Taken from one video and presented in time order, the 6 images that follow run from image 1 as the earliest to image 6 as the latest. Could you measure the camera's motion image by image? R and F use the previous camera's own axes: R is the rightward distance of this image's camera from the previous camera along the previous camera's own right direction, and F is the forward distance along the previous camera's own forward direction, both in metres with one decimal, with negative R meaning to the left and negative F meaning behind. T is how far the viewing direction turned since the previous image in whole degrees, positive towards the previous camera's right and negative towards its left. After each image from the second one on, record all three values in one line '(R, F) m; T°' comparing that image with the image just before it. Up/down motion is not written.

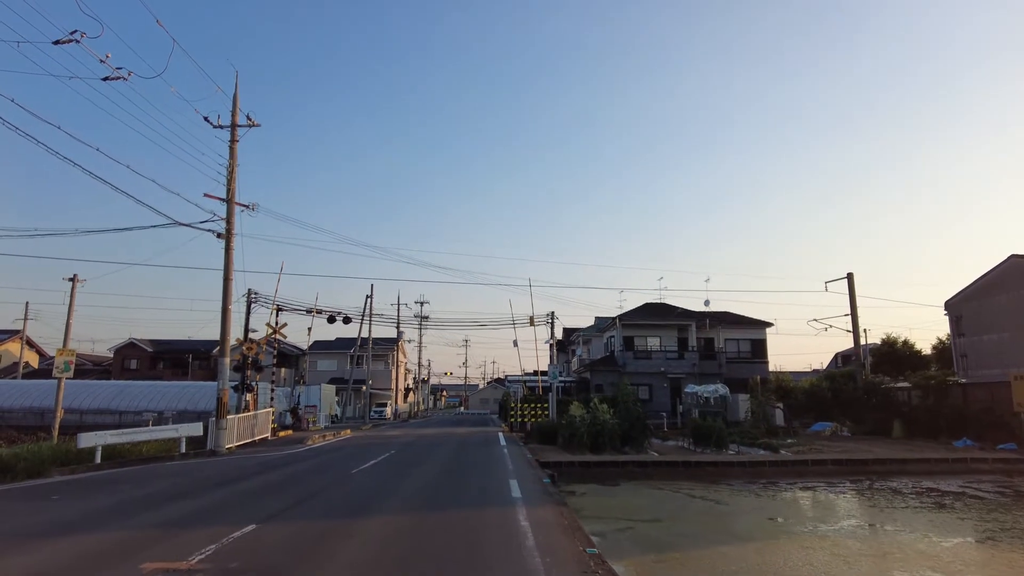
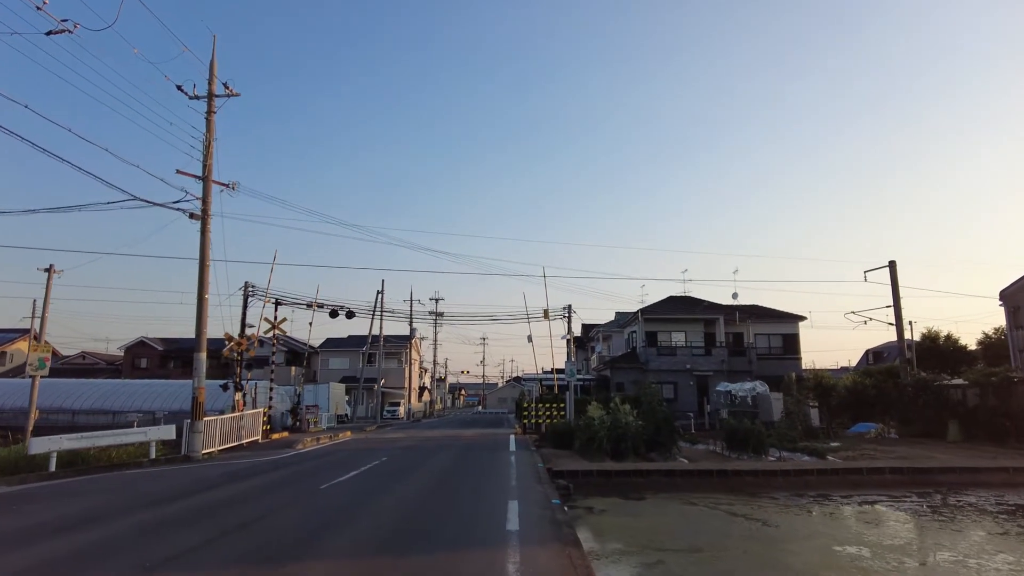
(+0.3, +2.1) m; -2°
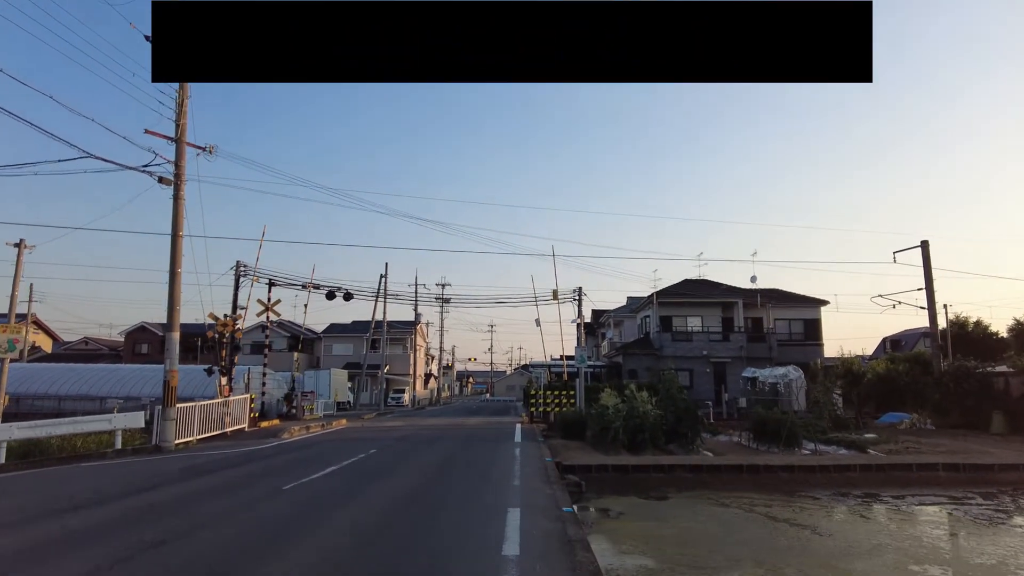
(+0.1, +1.7) m; -1°
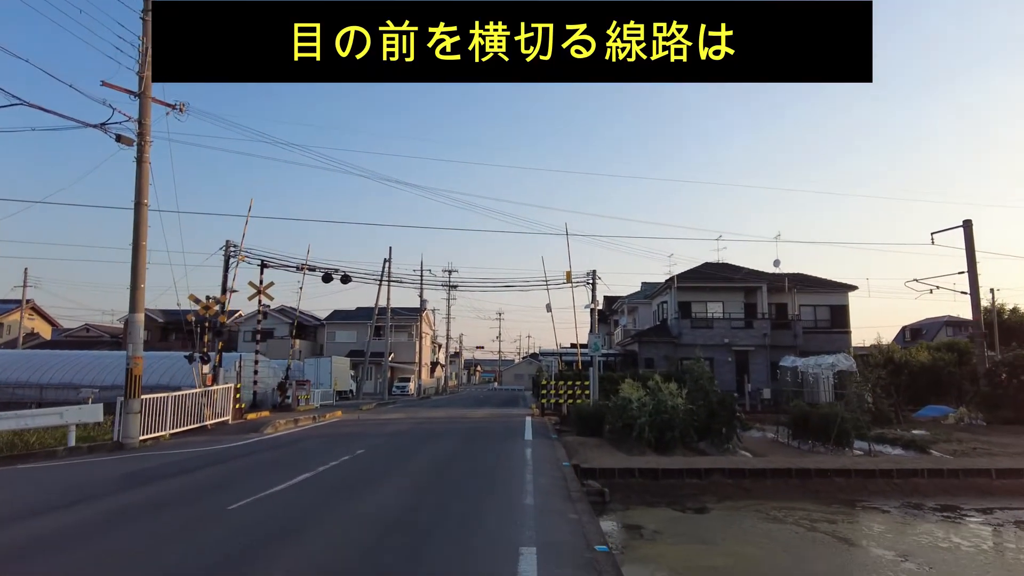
(0.0, +1.9) m; -1°
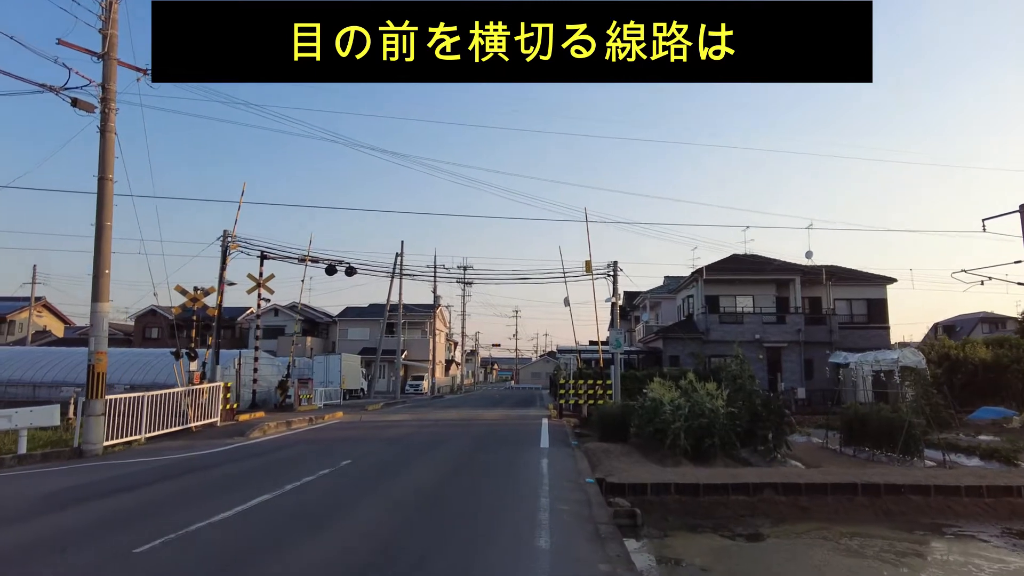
(+0.1, +1.7) m; -1°
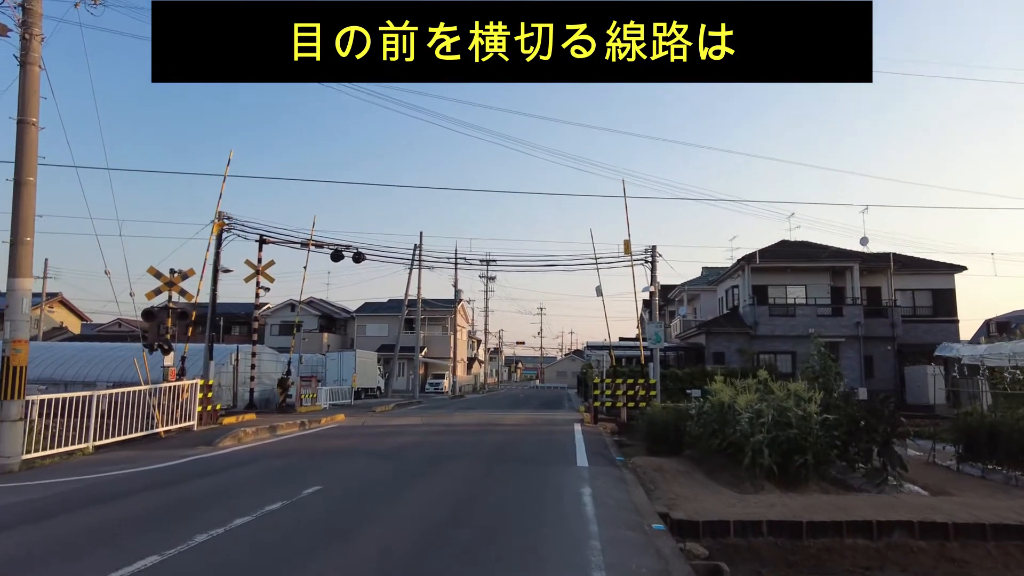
(0.0, +2.6) m; -2°
